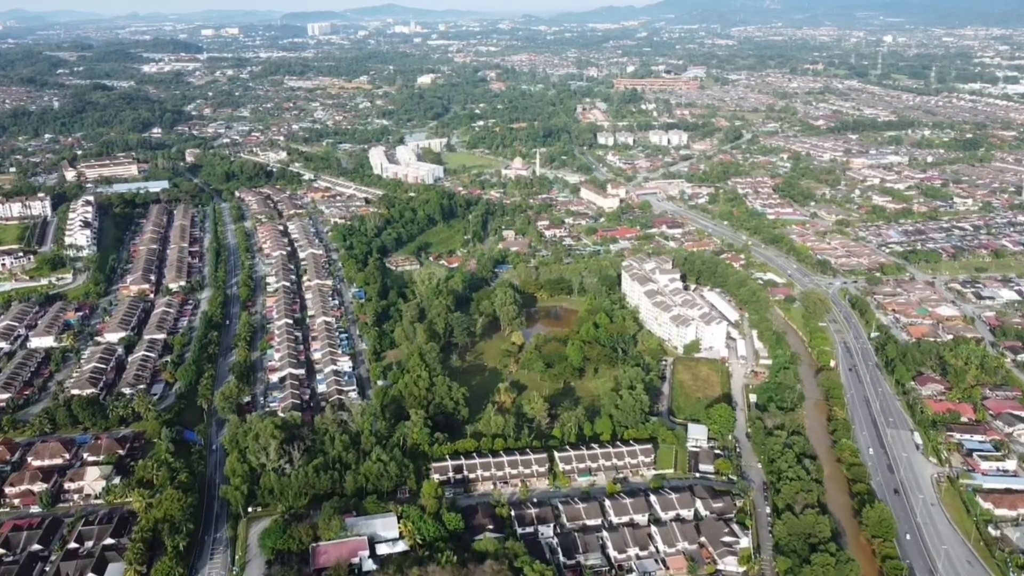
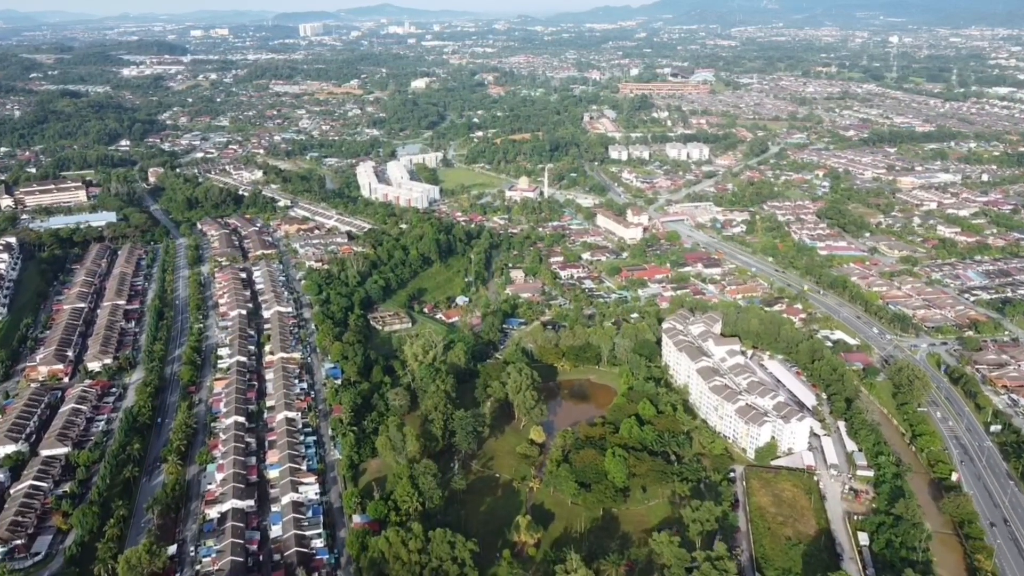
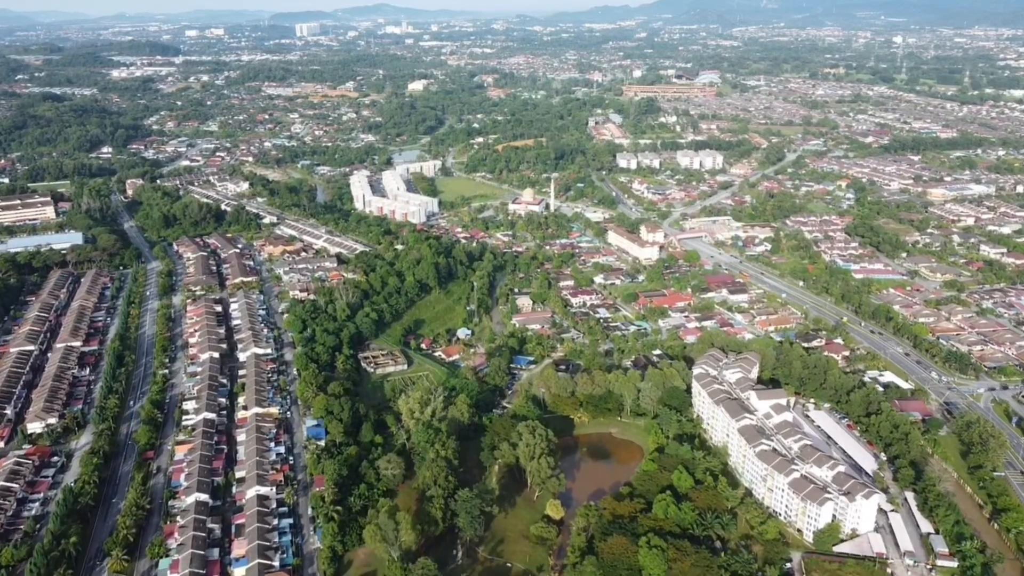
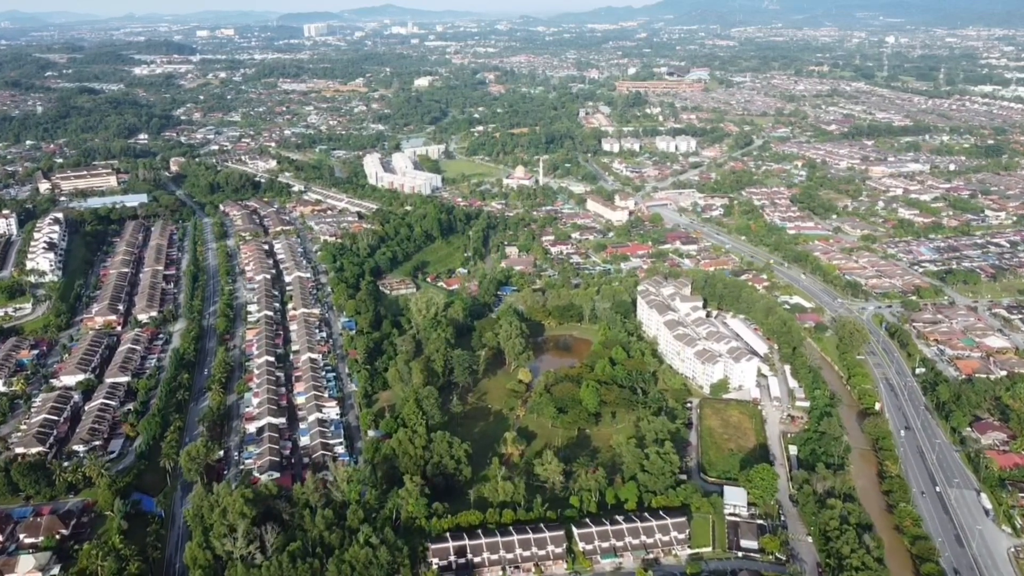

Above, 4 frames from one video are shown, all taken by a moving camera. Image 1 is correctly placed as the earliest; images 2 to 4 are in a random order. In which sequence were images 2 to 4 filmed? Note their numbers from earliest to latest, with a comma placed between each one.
4, 2, 3
